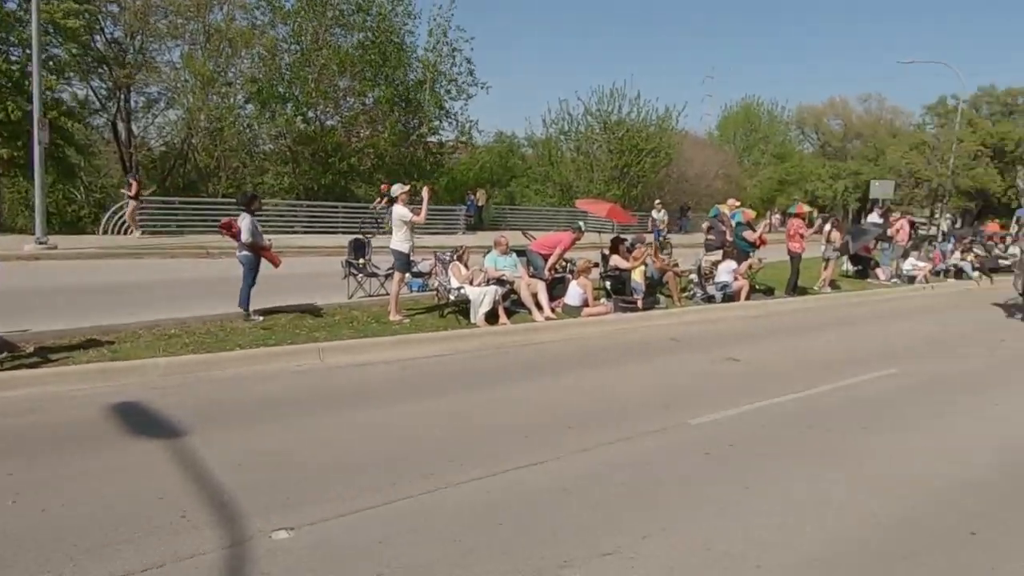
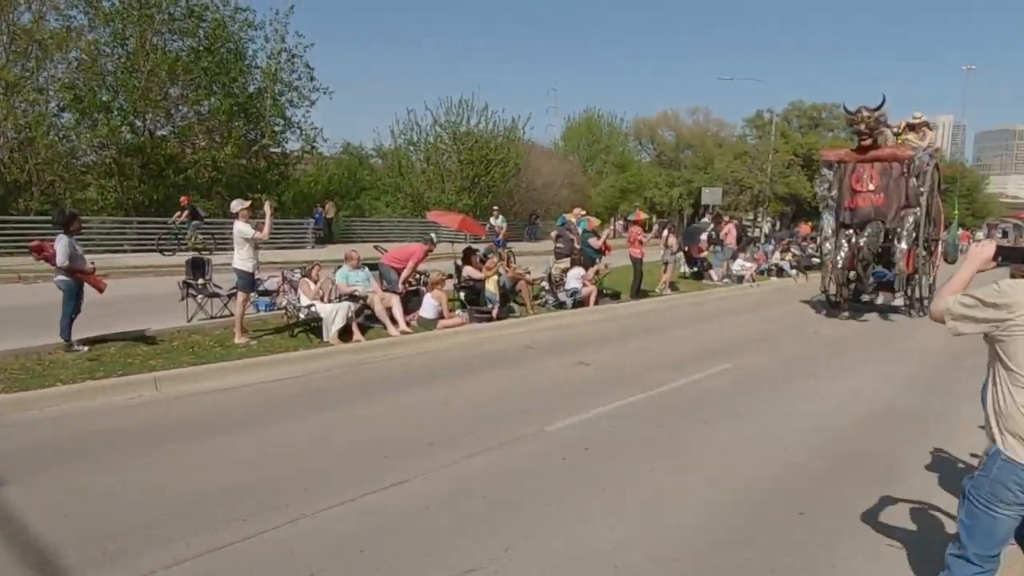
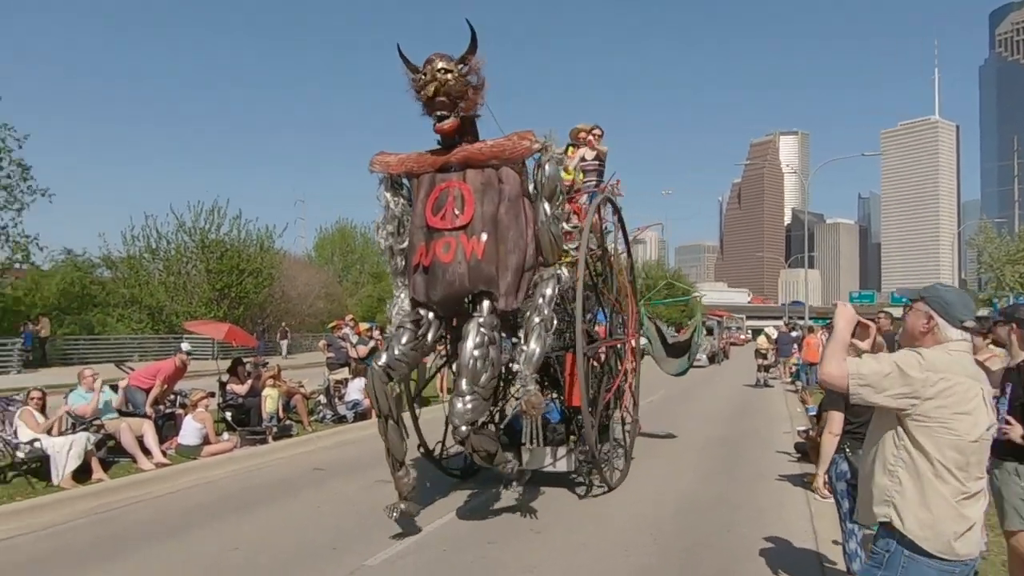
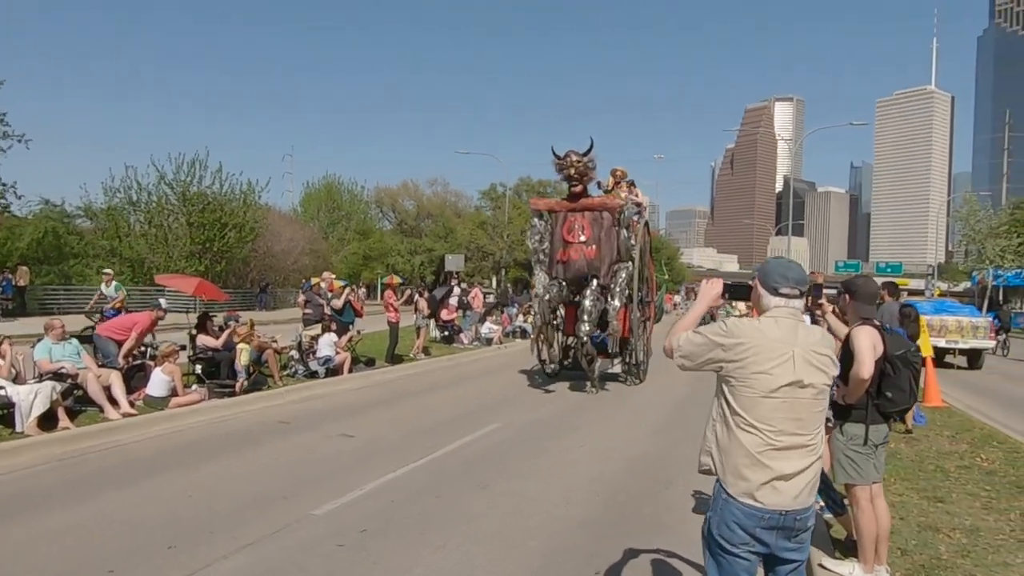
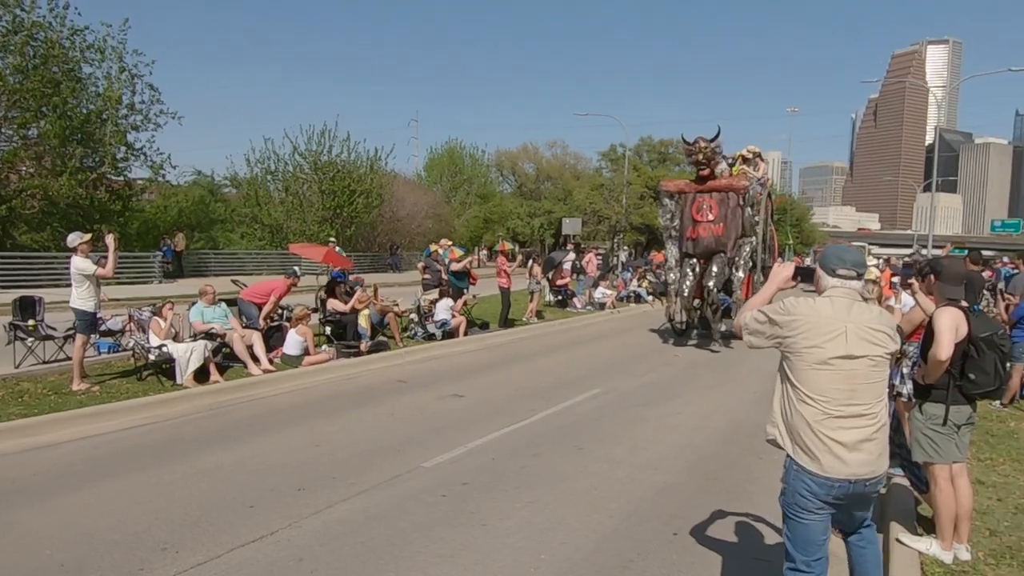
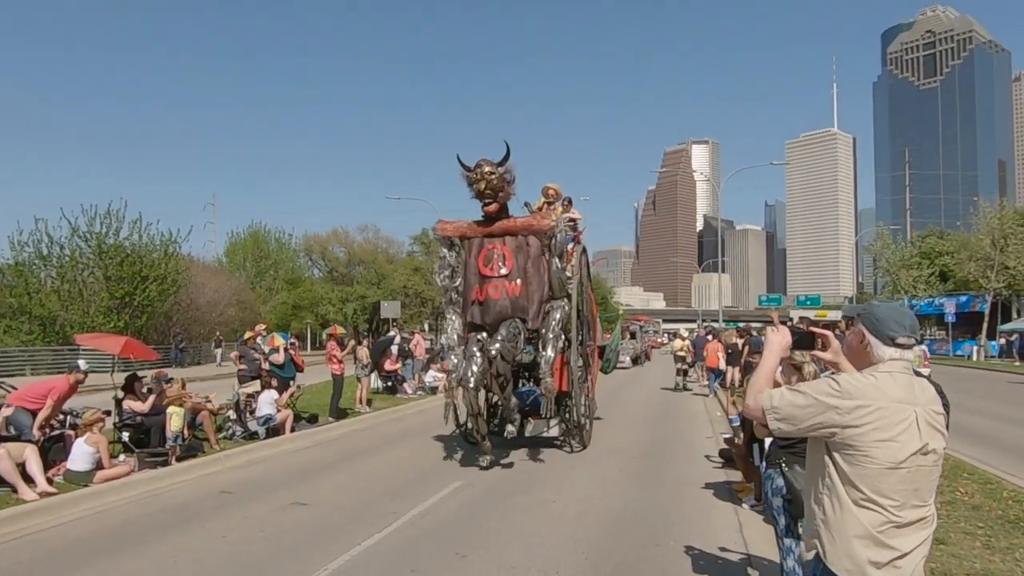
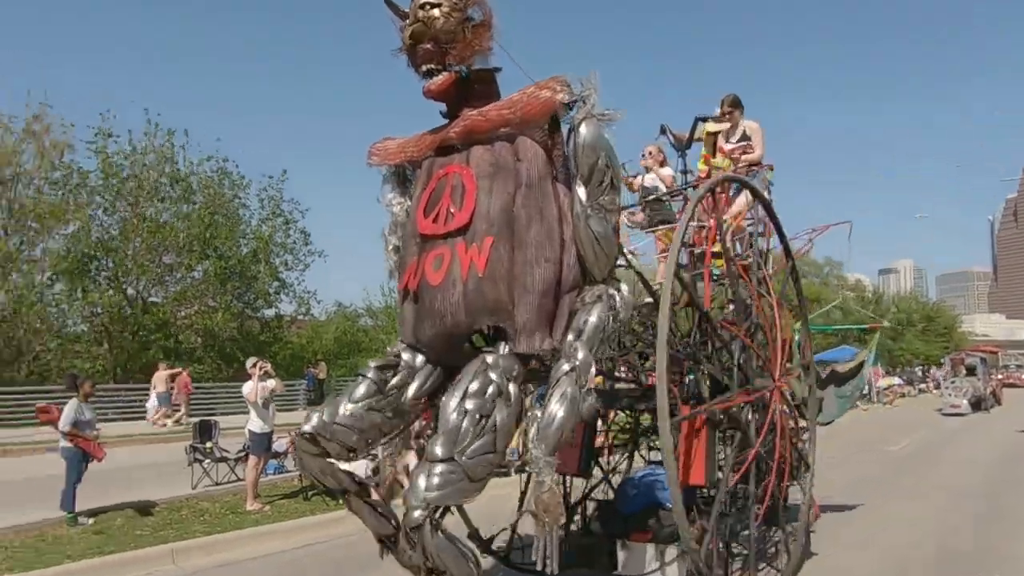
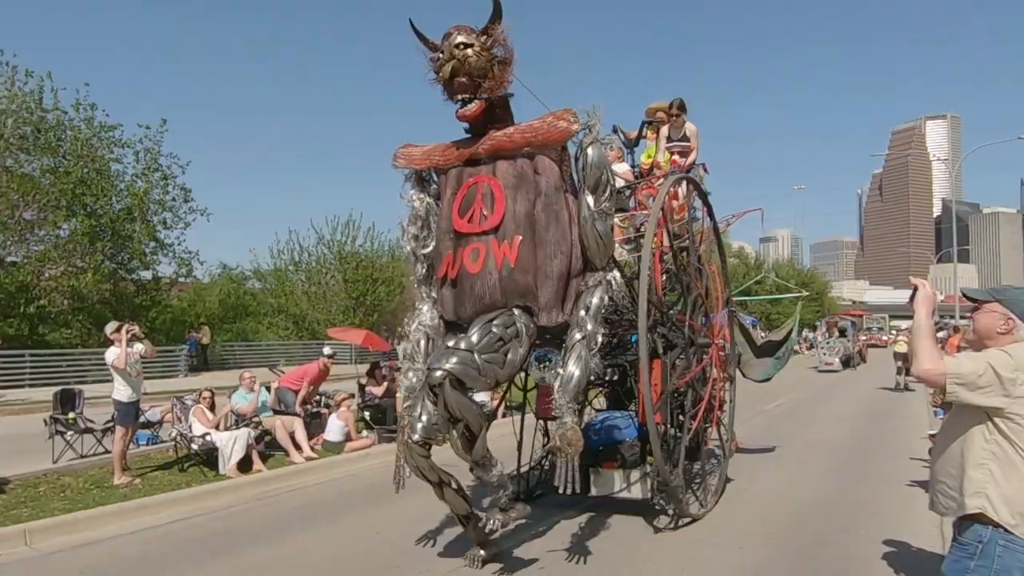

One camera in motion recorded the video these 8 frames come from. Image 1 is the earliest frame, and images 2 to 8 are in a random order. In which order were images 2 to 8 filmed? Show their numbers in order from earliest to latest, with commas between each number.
2, 5, 4, 6, 3, 8, 7
